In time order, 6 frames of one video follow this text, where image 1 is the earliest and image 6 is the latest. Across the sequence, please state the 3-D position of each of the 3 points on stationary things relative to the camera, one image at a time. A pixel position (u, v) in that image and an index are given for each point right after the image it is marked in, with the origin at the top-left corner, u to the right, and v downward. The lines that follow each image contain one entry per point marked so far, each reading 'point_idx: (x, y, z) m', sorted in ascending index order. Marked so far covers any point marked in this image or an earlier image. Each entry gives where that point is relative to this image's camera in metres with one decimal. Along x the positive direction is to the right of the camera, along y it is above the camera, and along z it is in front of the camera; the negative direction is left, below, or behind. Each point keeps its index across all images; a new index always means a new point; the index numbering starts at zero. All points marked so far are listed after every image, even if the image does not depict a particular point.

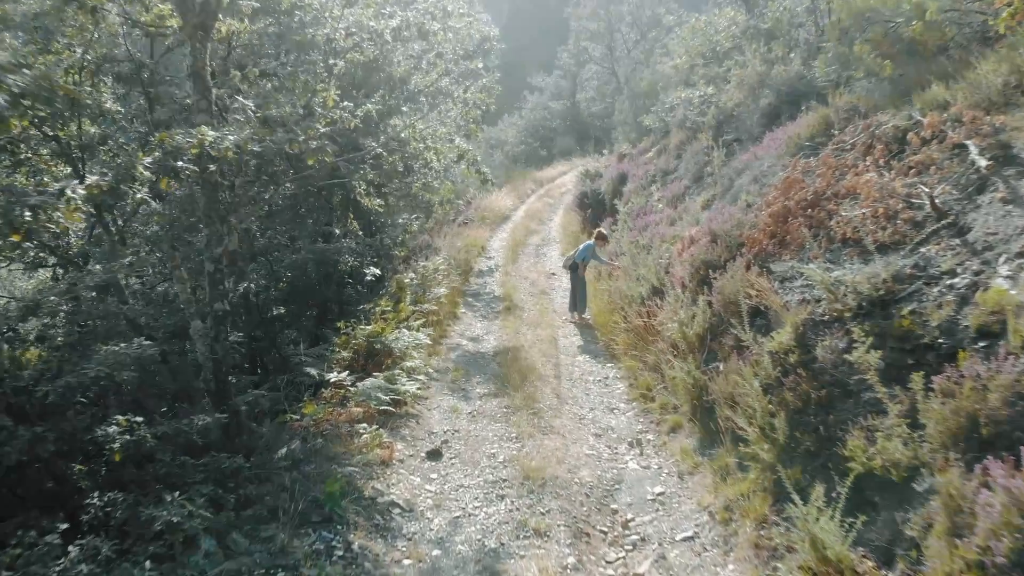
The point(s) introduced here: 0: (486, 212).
0: (-0.7, +1.9, +19.7) m
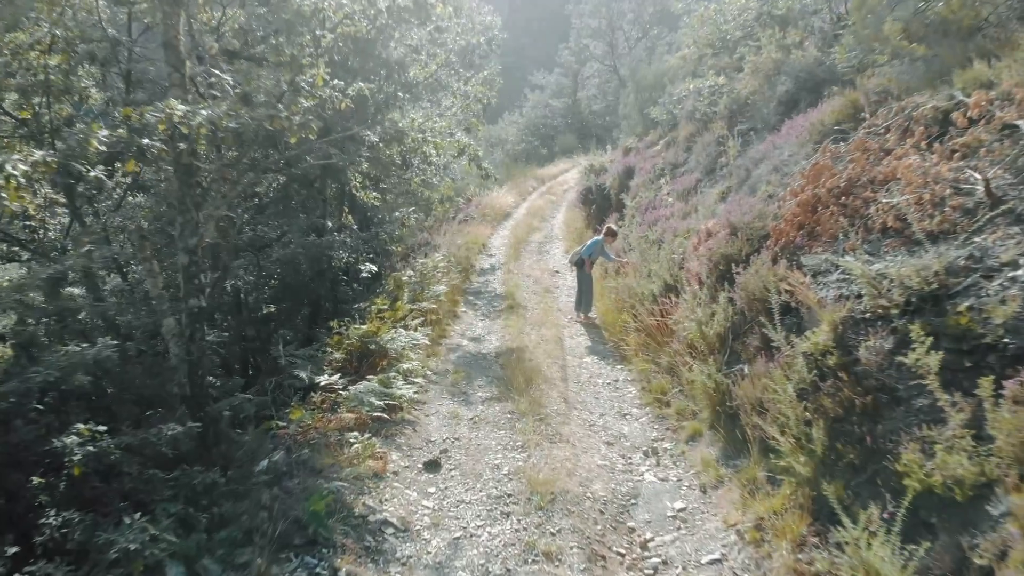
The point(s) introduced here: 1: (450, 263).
0: (-0.6, +1.9, +19.2) m
1: (-1.0, +0.4, +12.1) m
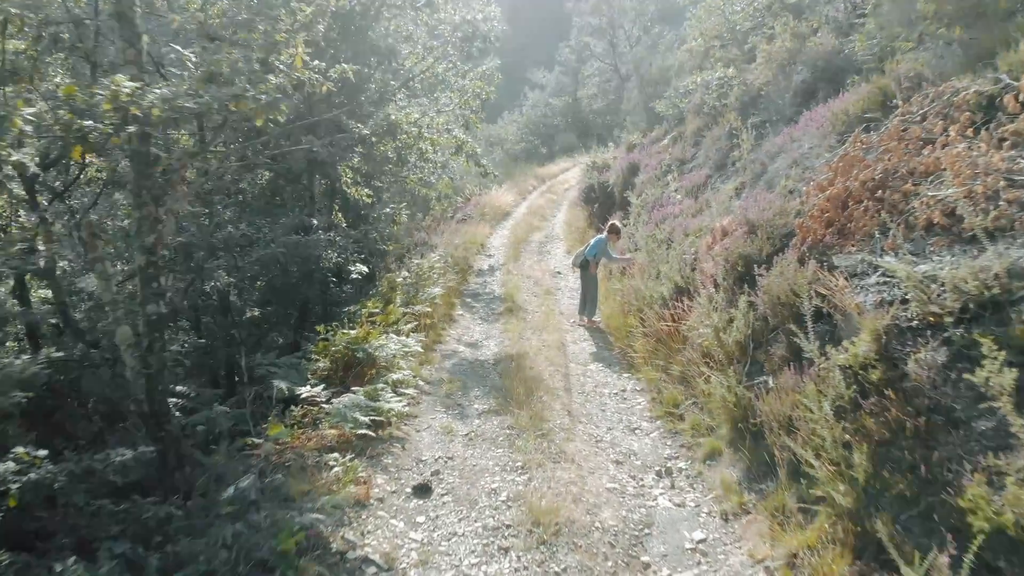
0: (-0.6, +1.9, +18.7) m
1: (-1.0, +0.4, +11.5) m
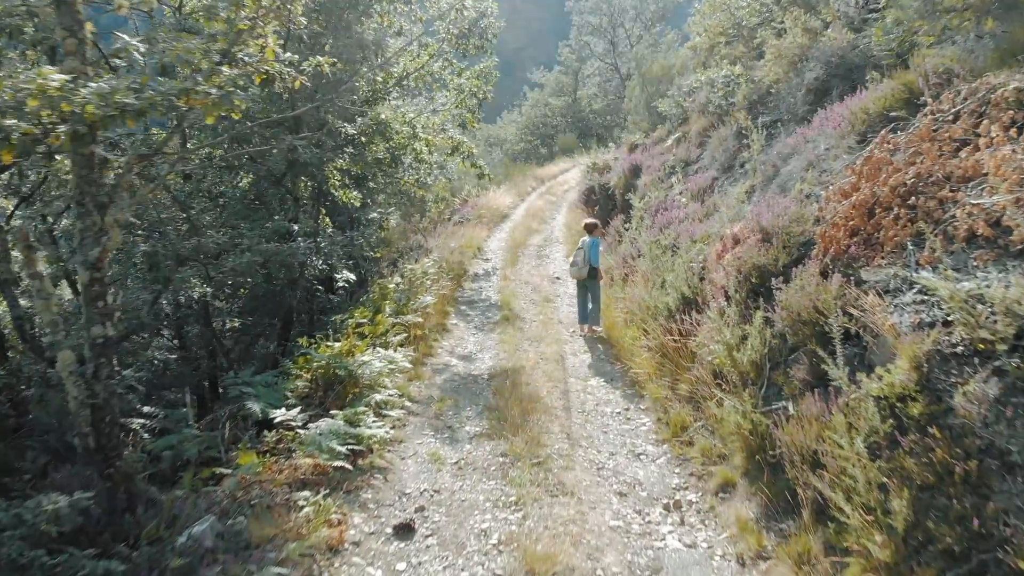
0: (-0.7, +1.8, +18.2) m
1: (-1.0, +0.3, +11.1) m
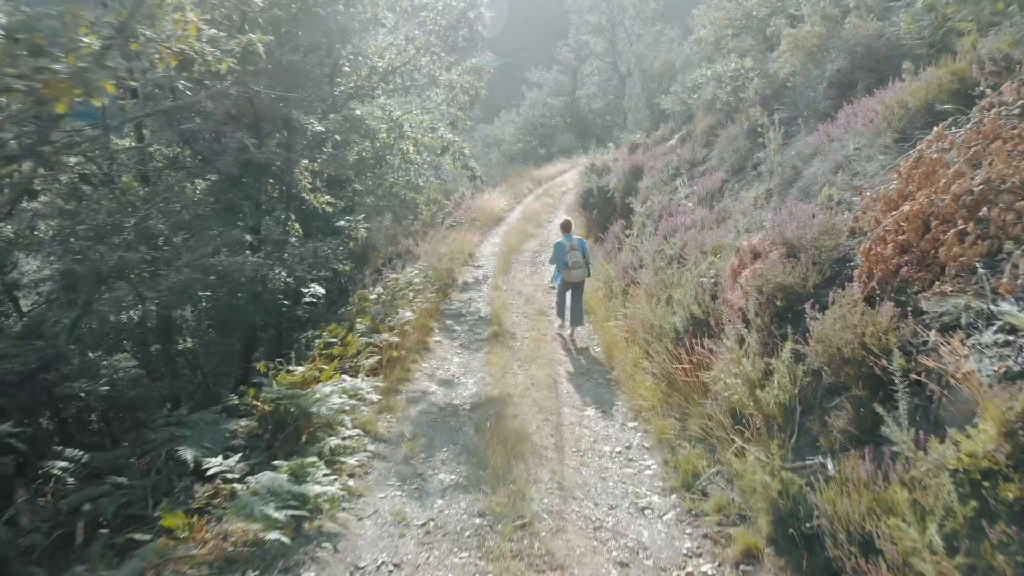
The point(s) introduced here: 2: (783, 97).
0: (-0.8, +1.7, +17.4) m
1: (-1.1, +0.1, +10.2) m
2: (+3.0, +2.1, +8.5) m
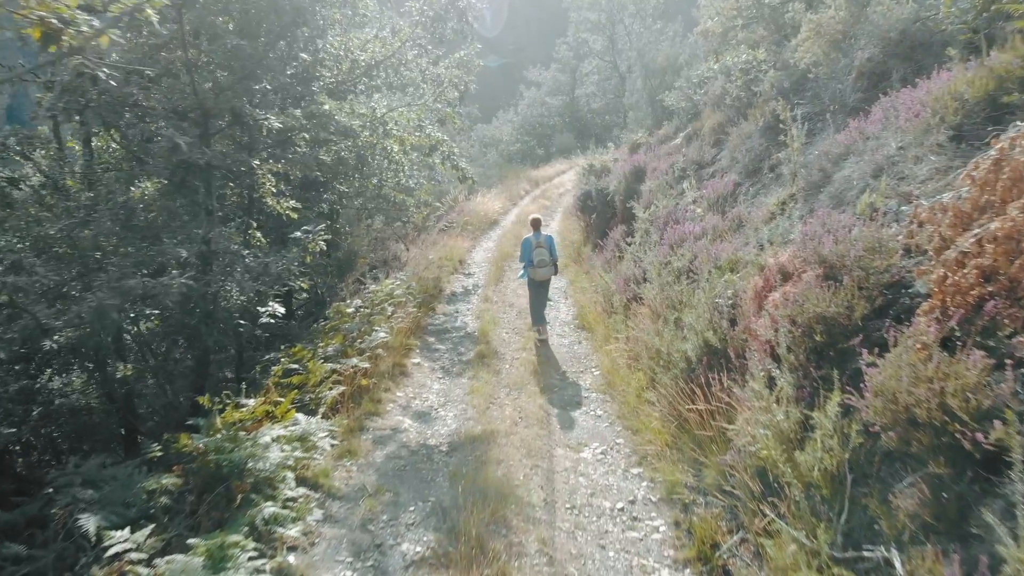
0: (-0.9, +1.5, +16.5) m
1: (-1.3, 0.0, +9.4) m
2: (+2.9, +1.9, +7.7) m
